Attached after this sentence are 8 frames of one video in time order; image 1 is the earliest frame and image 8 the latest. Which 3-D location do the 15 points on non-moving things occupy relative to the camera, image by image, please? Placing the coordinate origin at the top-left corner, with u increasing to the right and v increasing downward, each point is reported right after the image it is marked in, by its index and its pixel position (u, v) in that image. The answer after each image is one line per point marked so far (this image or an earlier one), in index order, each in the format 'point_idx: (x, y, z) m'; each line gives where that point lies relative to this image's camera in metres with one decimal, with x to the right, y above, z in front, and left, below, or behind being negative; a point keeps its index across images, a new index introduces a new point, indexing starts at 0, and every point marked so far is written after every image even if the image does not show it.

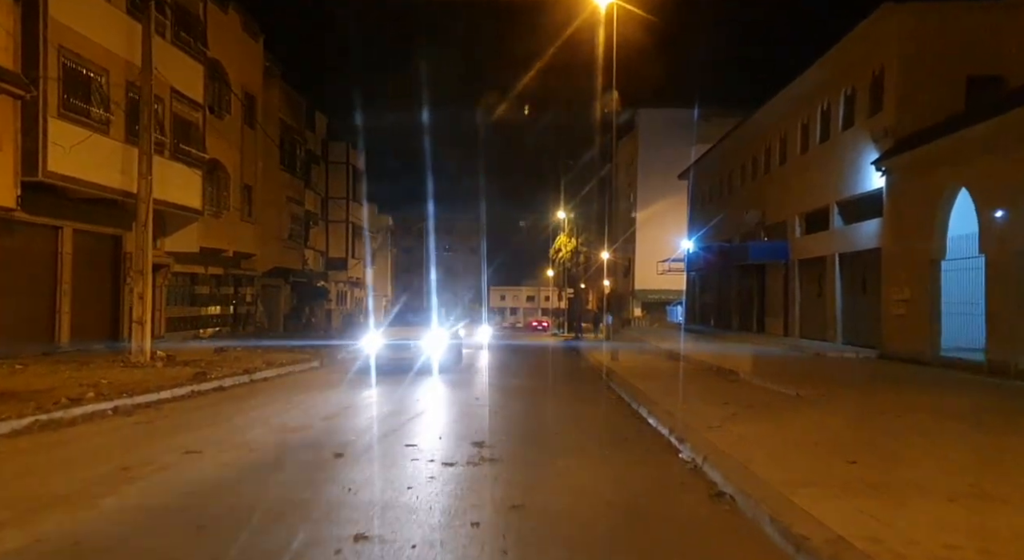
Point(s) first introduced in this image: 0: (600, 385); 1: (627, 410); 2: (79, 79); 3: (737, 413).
0: (+2.4, -3.0, +18.2) m
1: (+2.2, -2.6, +13.0) m
2: (-12.7, +5.9, +20.0) m
3: (+3.8, -2.2, +11.4) m
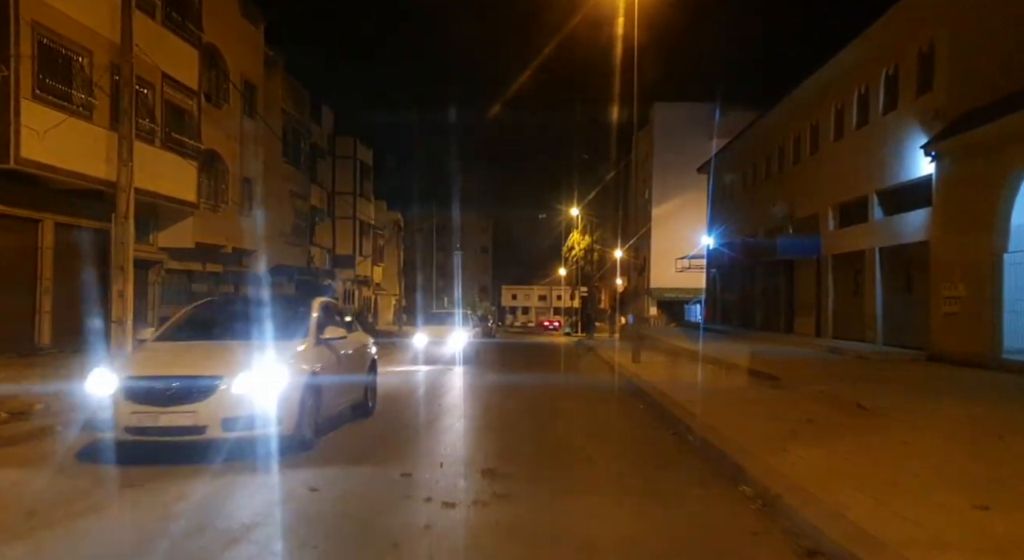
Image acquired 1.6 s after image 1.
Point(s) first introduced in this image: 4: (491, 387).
0: (+2.8, -2.8, +16.5) m
1: (+2.5, -2.5, +11.2) m
2: (-12.3, +6.0, +18.5) m
3: (+4.0, -2.1, +9.6) m
4: (-0.7, -2.9, +18.0) m
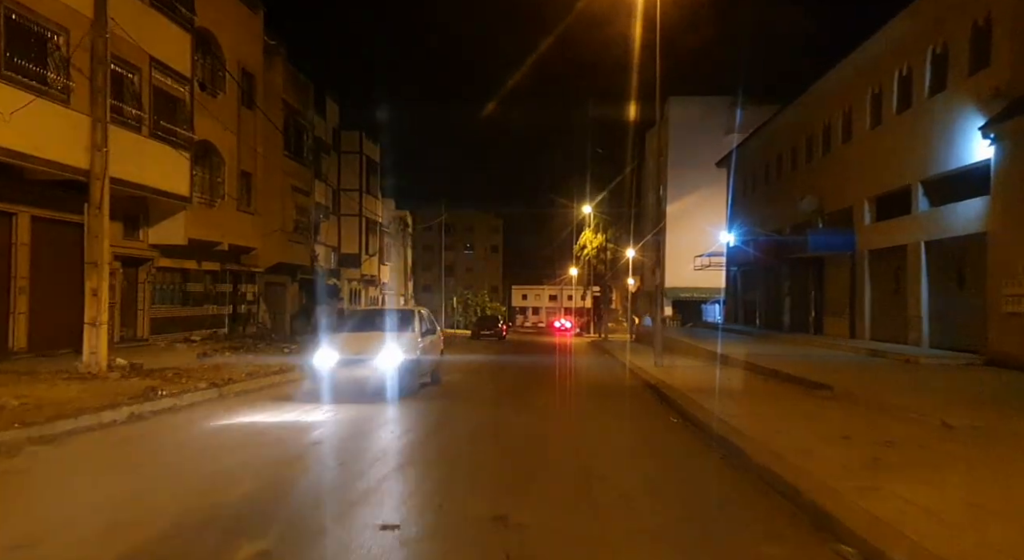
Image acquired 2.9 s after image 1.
0: (+3.1, -2.8, +14.7) m
1: (+2.7, -2.4, +9.5) m
2: (-12.0, +6.0, +16.9) m
3: (+4.2, -2.0, +7.8) m
4: (-0.3, -2.8, +16.3) m
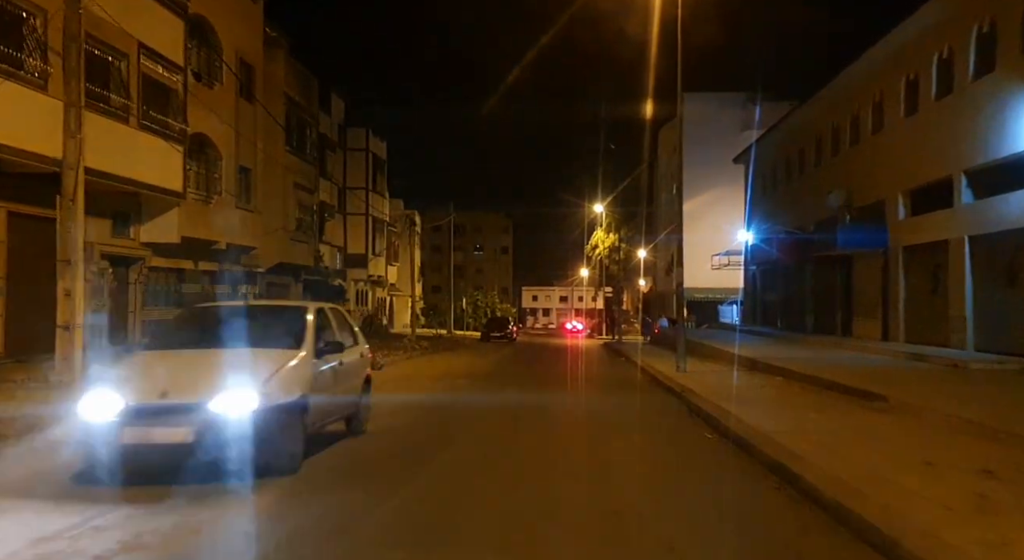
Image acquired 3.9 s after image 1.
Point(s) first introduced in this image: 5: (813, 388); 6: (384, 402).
0: (+3.3, -2.7, +13.2) m
1: (+2.8, -2.3, +8.0) m
2: (-11.8, +6.1, +15.7) m
3: (+4.3, -2.0, +6.3) m
4: (-0.1, -2.7, +14.8) m
5: (+6.9, -2.5, +15.8) m
6: (-2.9, -2.8, +15.9) m
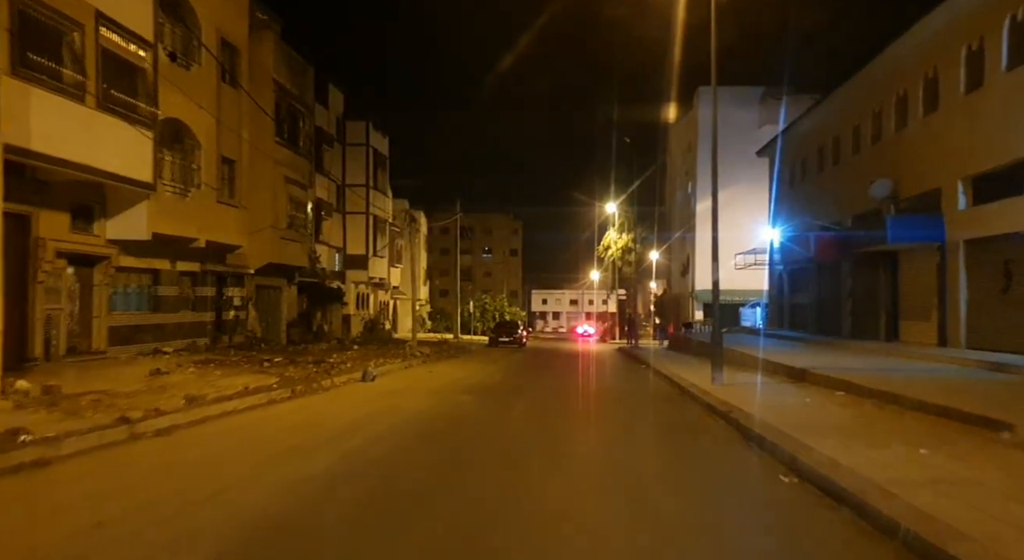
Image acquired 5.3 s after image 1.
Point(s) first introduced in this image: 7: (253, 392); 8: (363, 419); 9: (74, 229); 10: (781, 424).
0: (+3.5, -2.6, +10.5) m
1: (+2.9, -2.2, +5.3) m
2: (-11.6, +6.0, +13.3) m
3: (+4.4, -1.9, +3.6) m
4: (+0.1, -2.7, +12.2) m
5: (+7.0, -2.4, +13.0) m
6: (-2.8, -2.7, +13.2) m
7: (-5.7, -2.5, +15.1) m
8: (-2.9, -2.7, +13.4) m
9: (-12.8, +1.4, +20.0) m
10: (+4.6, -2.5, +11.7) m
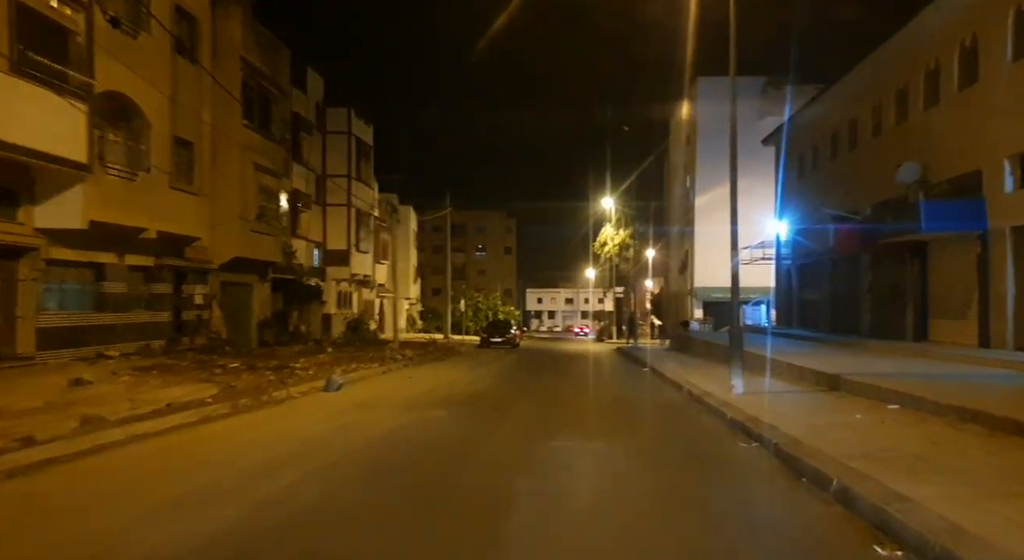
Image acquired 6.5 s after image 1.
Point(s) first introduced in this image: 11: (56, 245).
0: (+3.2, -2.5, +8.0) m
1: (+2.7, -2.1, +2.8) m
2: (-11.9, +6.2, +10.6) m
3: (+4.1, -1.7, +1.0) m
4: (-0.2, -2.5, +9.6) m
5: (+6.8, -2.2, +10.5) m
6: (-3.0, -2.6, +10.7) m
7: (-6.0, -2.4, +12.5) m
8: (-3.2, -2.5, +10.8) m
9: (-13.2, +1.6, +17.3) m
10: (+4.4, -2.3, +9.1) m
11: (-13.0, +1.0, +19.5) m
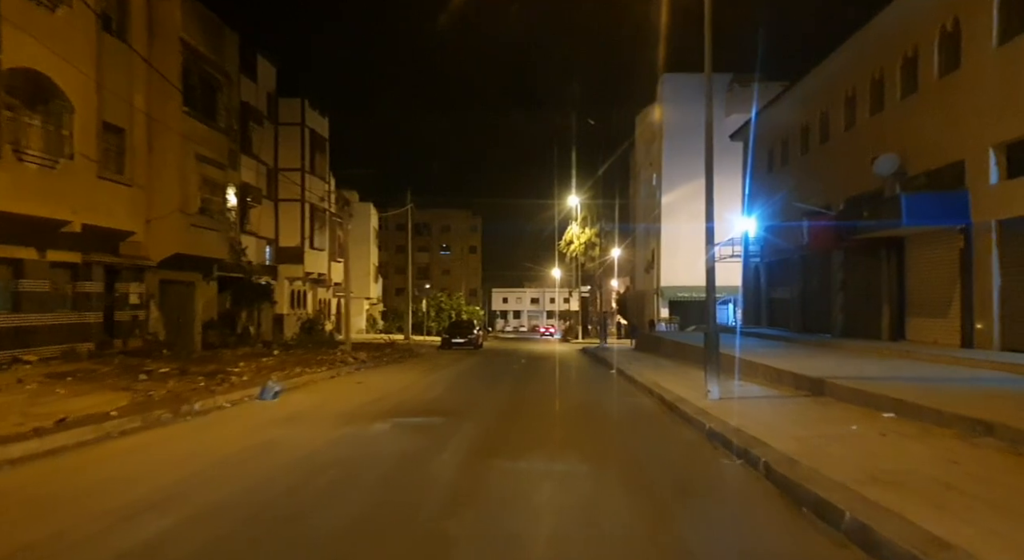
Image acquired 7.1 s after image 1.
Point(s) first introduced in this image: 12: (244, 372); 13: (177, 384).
0: (+2.7, -2.4, +6.6) m
1: (+2.4, -2.0, +1.4) m
2: (-12.6, +6.3, +8.5) m
3: (+4.0, -1.6, -0.2) m
4: (-0.8, -2.4, +8.1) m
5: (+6.1, -2.1, +9.3) m
6: (-3.7, -2.5, +9.0) m
7: (-6.8, -2.3, +10.7) m
8: (-3.9, -2.4, +9.2) m
9: (-14.1, +1.7, +15.2) m
10: (+3.8, -2.2, +7.8) m
11: (-14.0, +1.1, +17.3) m
12: (-7.7, -2.6, +19.5) m
13: (-8.0, -2.5, +16.3) m
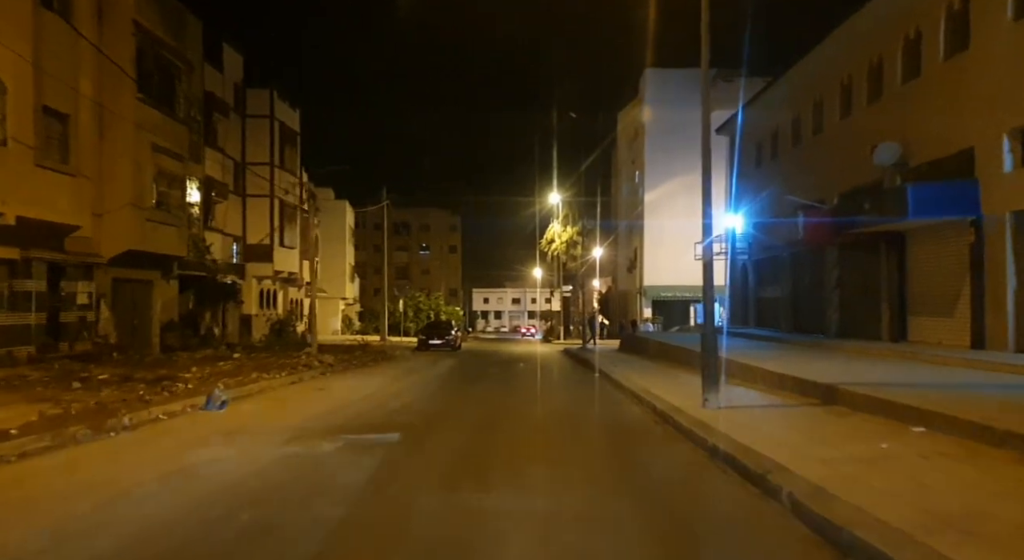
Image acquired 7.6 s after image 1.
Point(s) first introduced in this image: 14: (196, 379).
0: (+2.4, -2.3, +5.2) m
1: (+2.3, -1.9, -0.1) m
2: (-12.8, +6.3, +6.6) m
3: (+3.9, -1.5, -1.7) m
4: (-1.1, -2.4, +6.5) m
5: (+5.8, -2.0, +7.9) m
6: (-4.0, -2.4, +7.4) m
7: (-7.1, -2.2, +8.9) m
8: (-4.2, -2.4, +7.5) m
9: (-14.6, +1.7, +13.2) m
10: (+3.5, -2.1, +6.4) m
11: (-14.6, +1.1, +15.4) m
12: (-8.2, -2.6, +17.7) m
13: (-8.5, -2.4, +14.5) m
14: (-8.0, -2.5, +17.4) m
